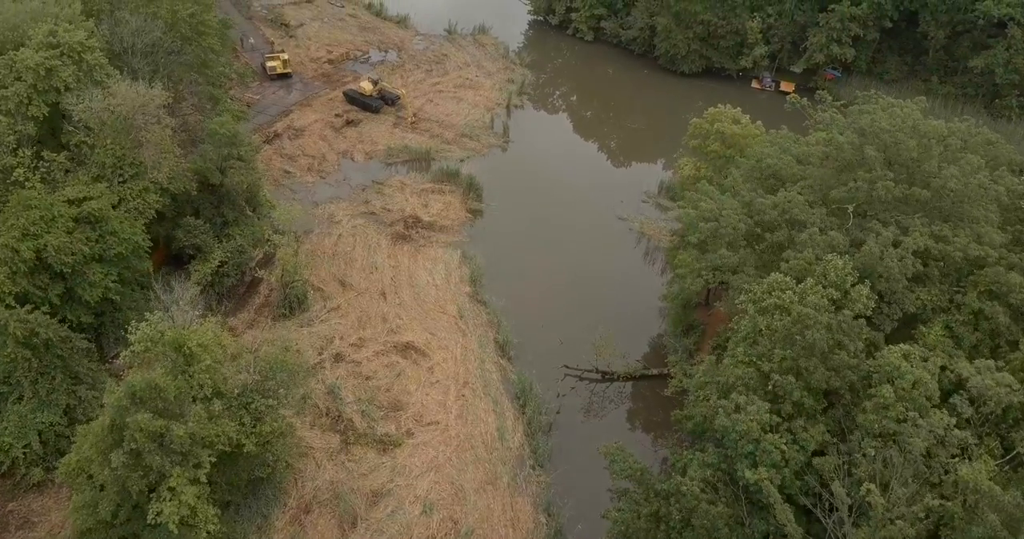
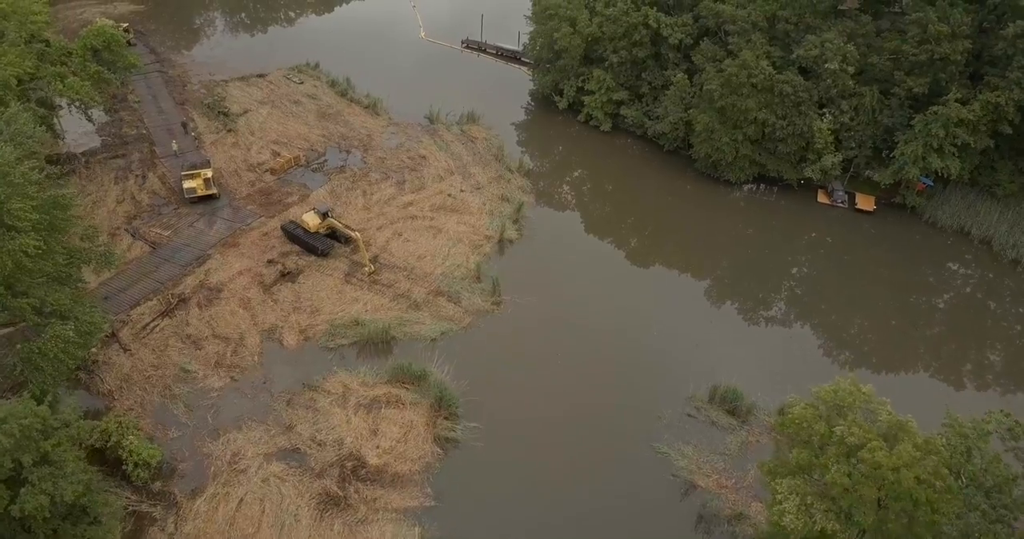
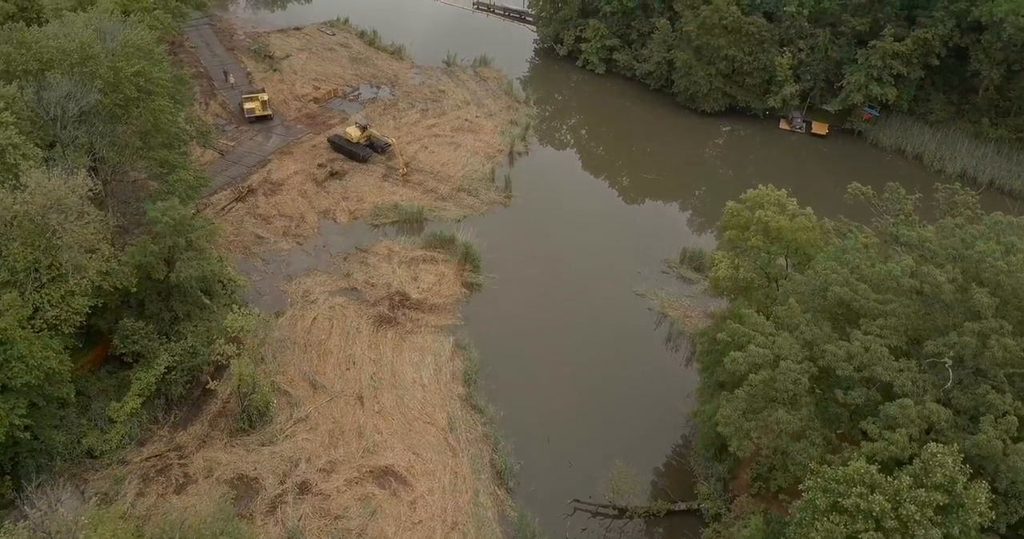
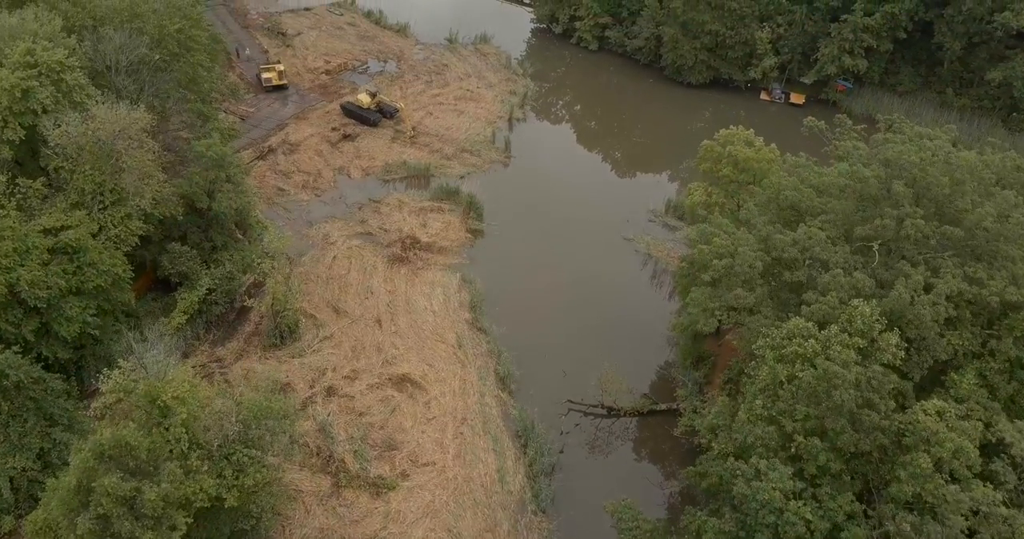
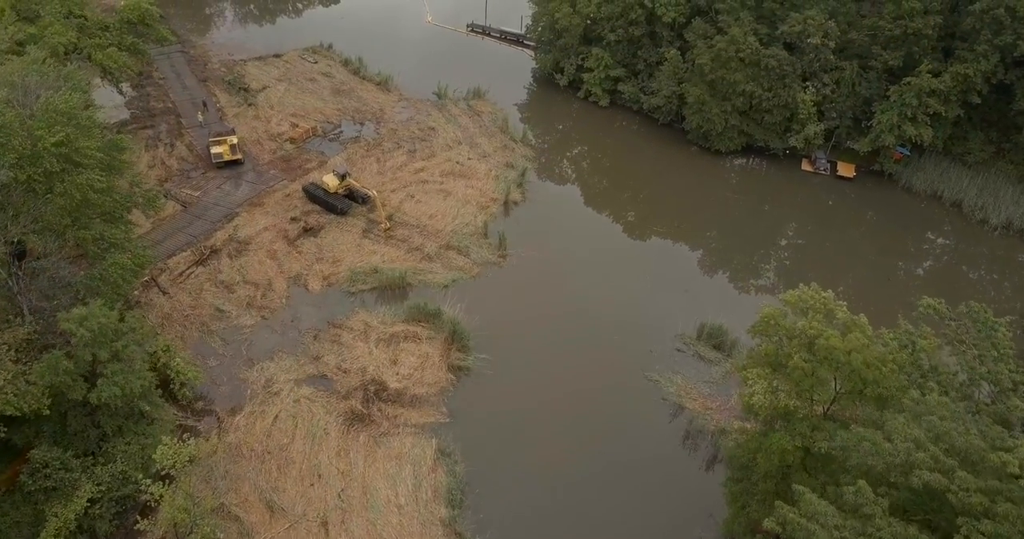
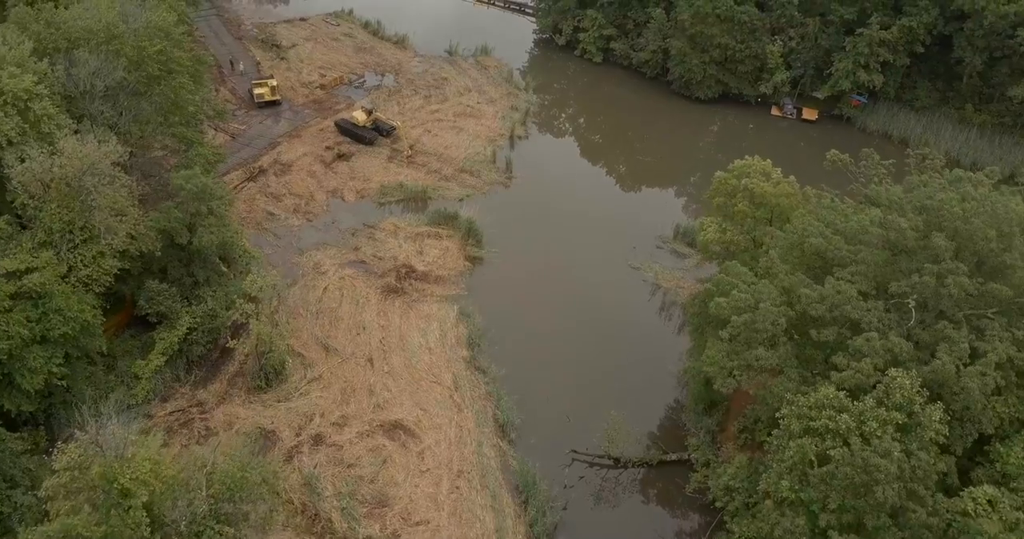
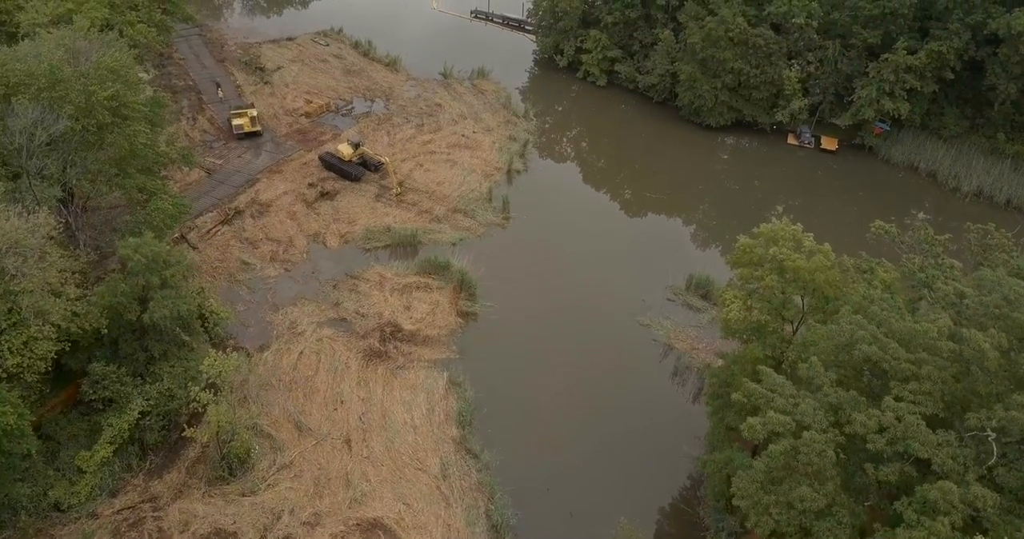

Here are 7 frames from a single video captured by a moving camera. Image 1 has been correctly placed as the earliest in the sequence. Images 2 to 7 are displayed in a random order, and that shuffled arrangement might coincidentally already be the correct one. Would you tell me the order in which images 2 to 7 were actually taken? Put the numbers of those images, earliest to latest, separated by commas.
4, 6, 3, 7, 5, 2
